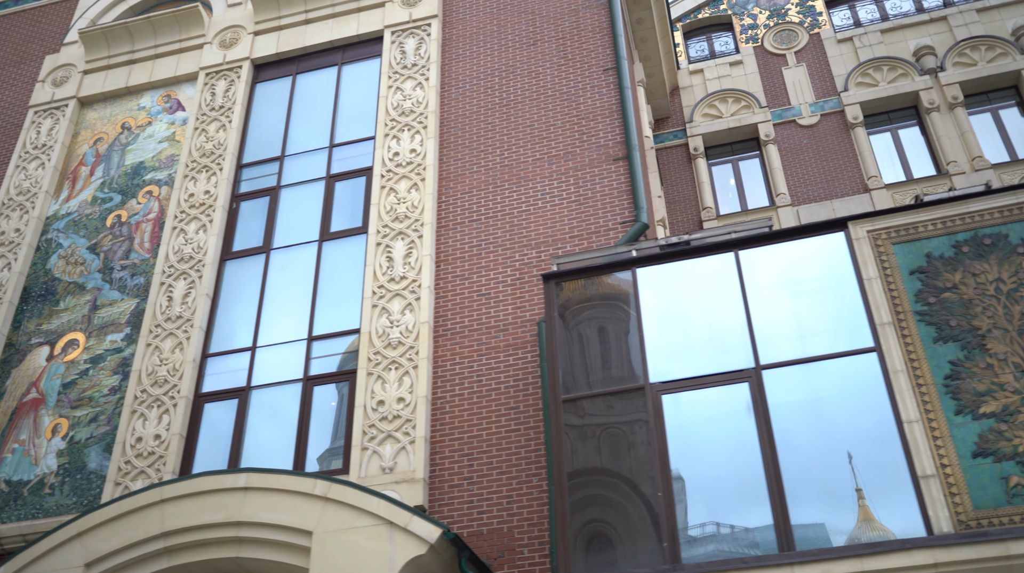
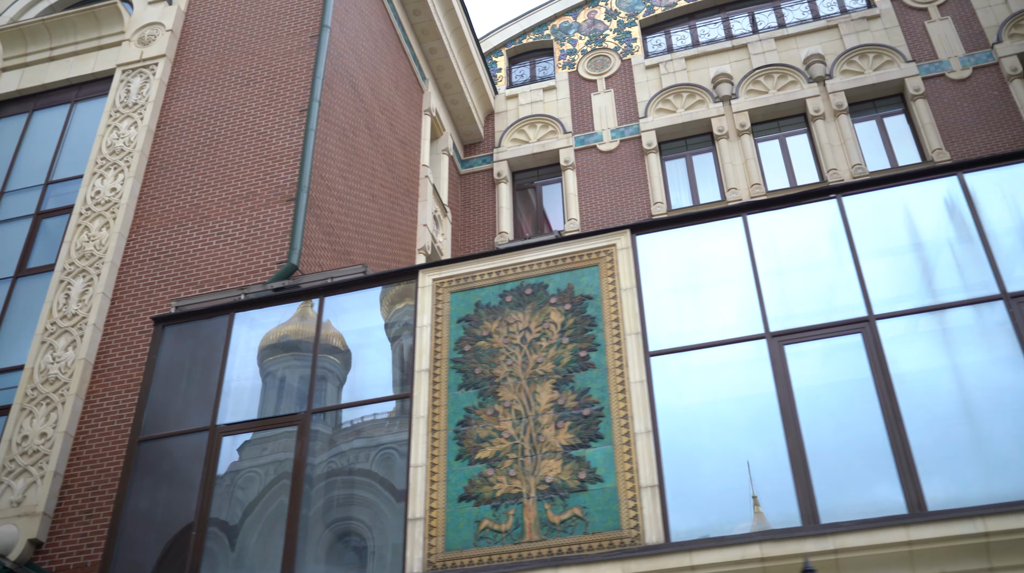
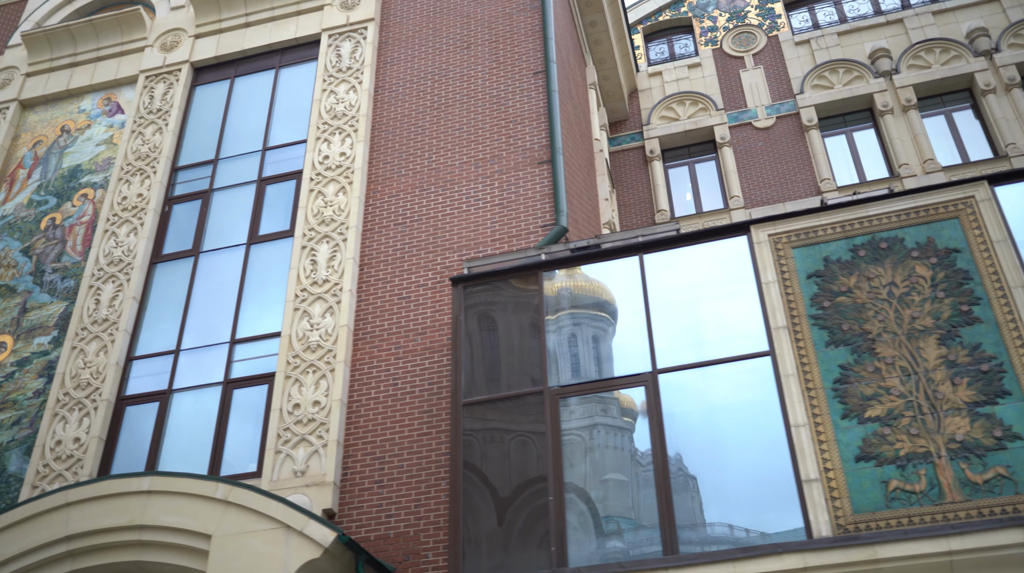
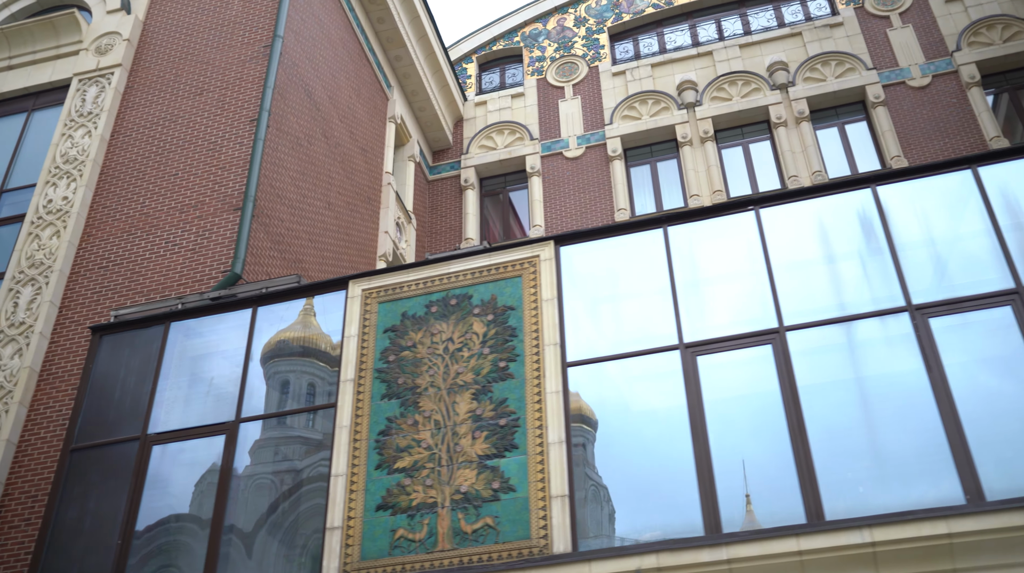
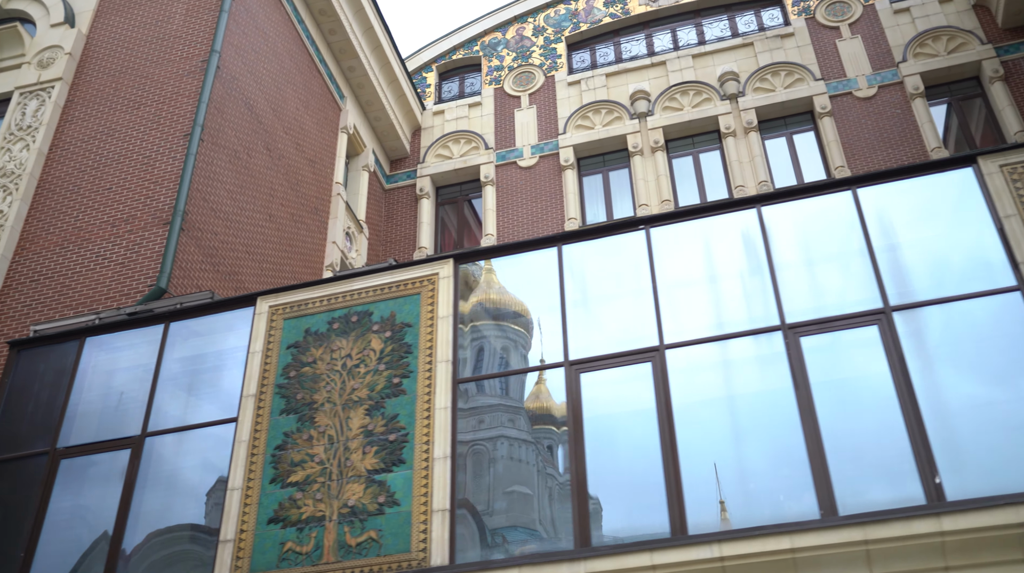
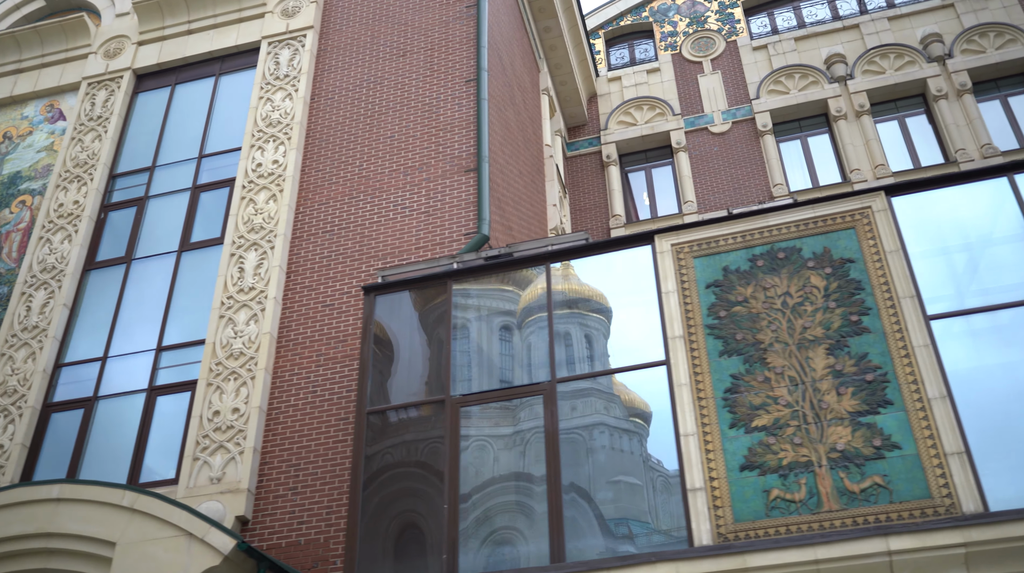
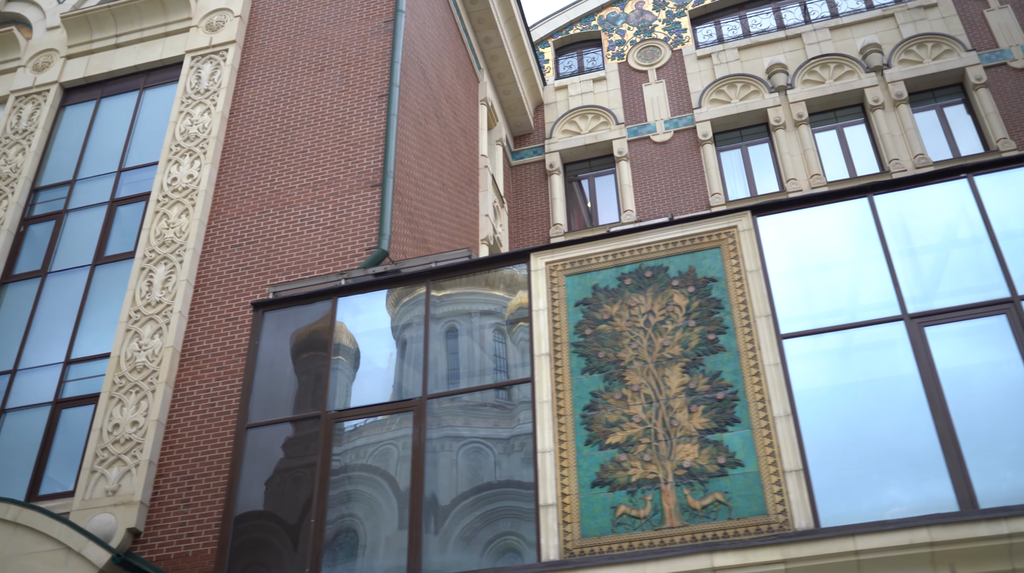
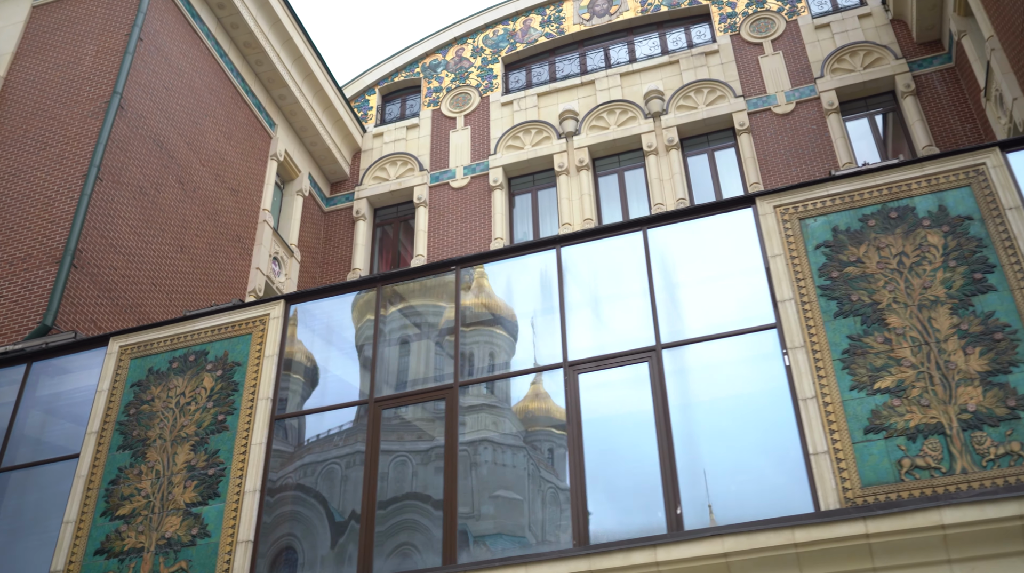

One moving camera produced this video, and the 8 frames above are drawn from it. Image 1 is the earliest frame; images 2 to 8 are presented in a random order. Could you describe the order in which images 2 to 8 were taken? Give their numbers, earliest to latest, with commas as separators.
3, 6, 7, 2, 4, 5, 8
